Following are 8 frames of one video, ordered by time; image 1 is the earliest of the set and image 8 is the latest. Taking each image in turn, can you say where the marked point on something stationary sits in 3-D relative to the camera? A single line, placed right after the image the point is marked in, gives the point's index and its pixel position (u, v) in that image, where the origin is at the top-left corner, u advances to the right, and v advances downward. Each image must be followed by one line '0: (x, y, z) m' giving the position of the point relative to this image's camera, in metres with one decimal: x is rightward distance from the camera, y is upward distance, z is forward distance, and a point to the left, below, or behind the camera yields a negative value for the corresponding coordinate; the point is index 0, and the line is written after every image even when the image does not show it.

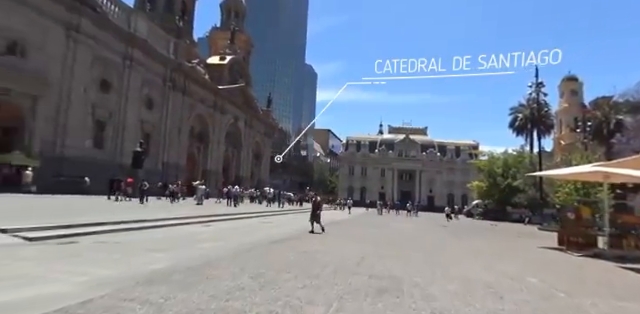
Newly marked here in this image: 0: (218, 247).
0: (-2.5, -2.2, +9.8) m
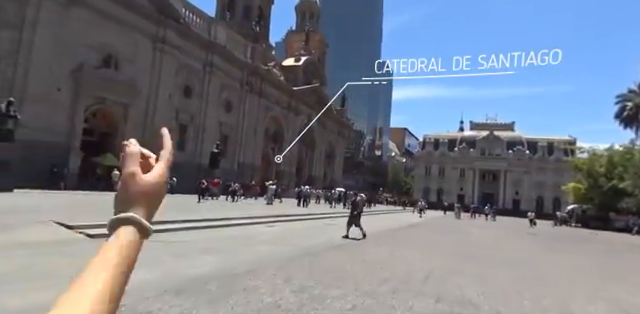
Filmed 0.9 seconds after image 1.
0: (-1.0, -2.1, +9.3) m
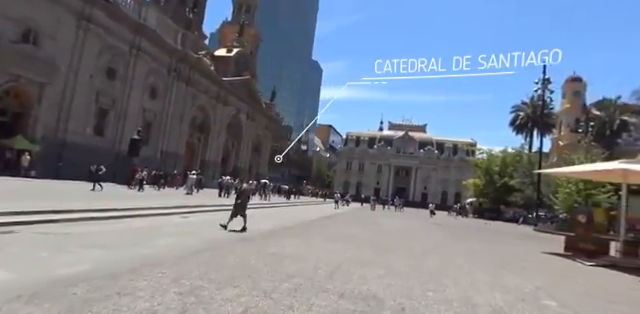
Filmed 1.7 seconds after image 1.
0: (-3.0, -1.8, +8.4) m
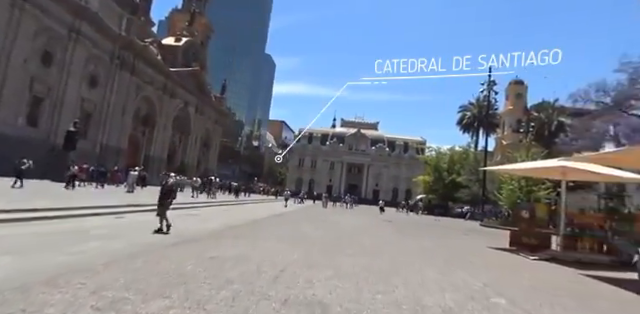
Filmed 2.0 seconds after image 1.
0: (-4.0, -1.7, +7.7) m
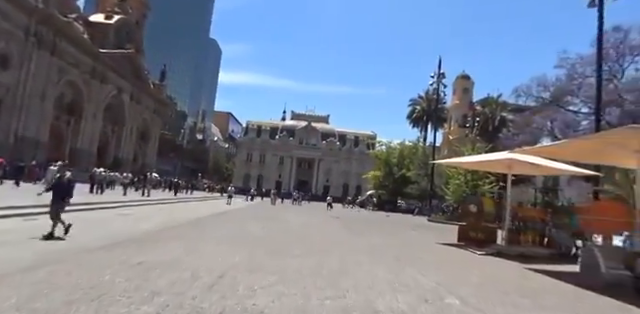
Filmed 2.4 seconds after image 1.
0: (-4.9, -1.6, +6.5) m
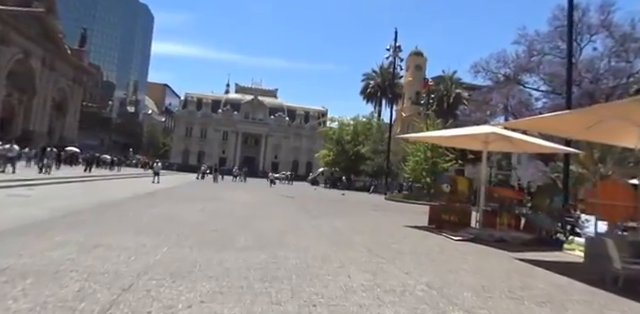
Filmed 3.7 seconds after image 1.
0: (-5.3, -1.1, +3.7) m
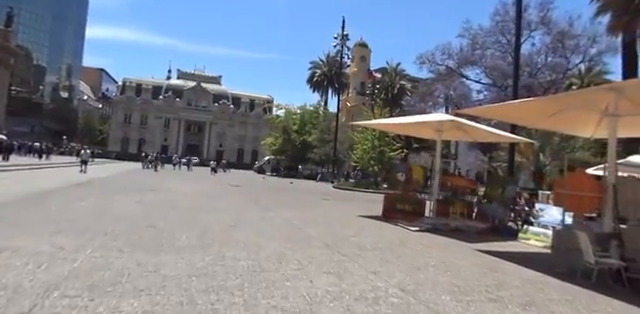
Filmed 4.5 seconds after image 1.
0: (-5.5, -0.9, +2.2) m
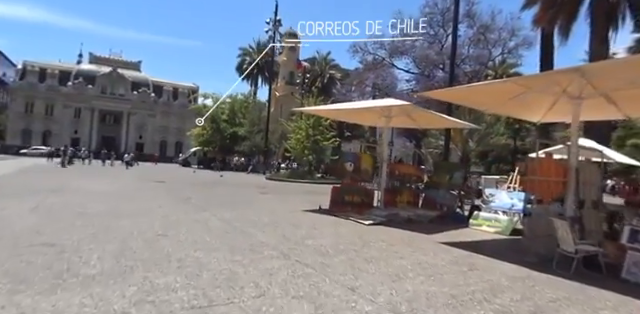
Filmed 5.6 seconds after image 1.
0: (-5.2, -1.0, 0.0) m
